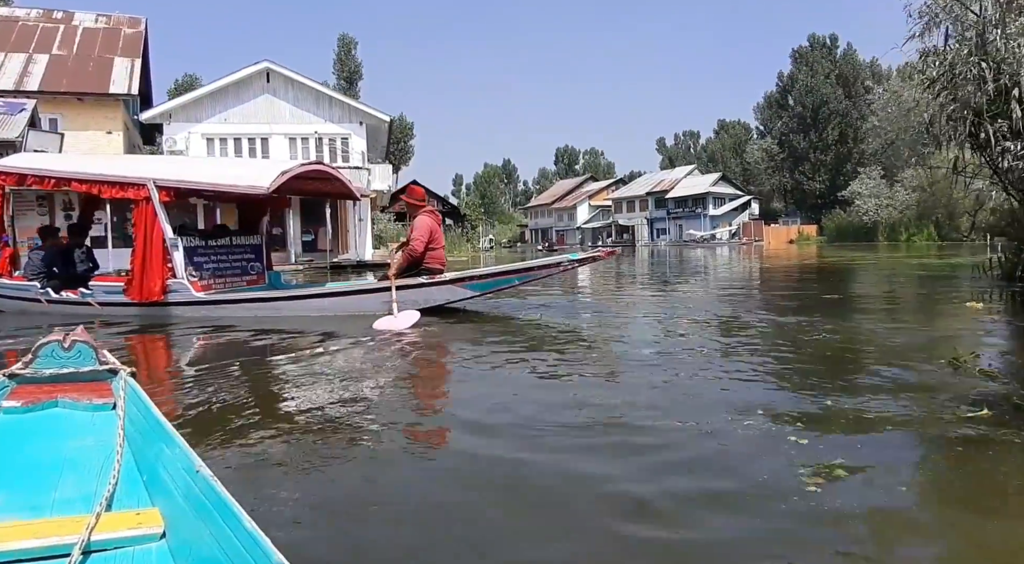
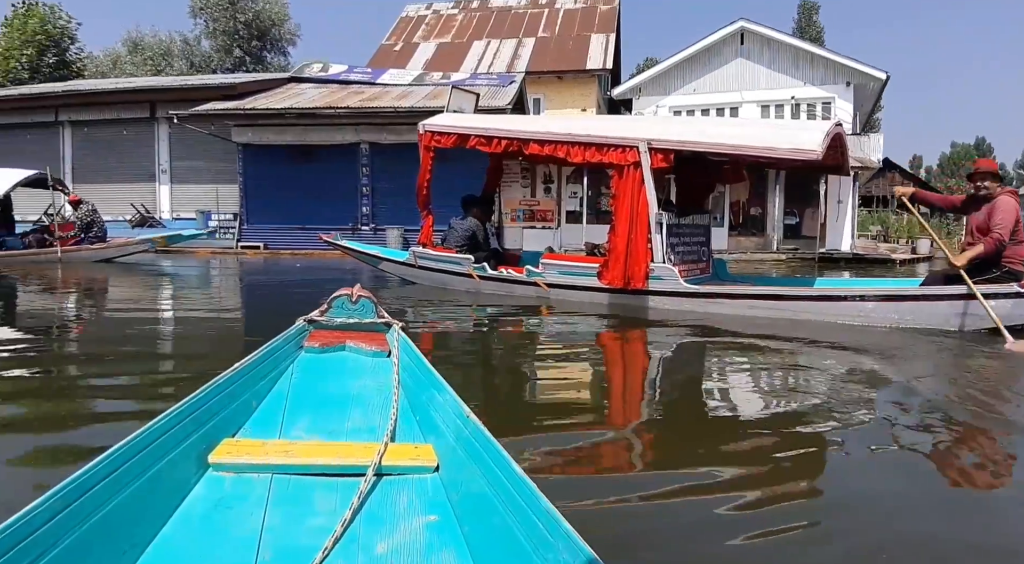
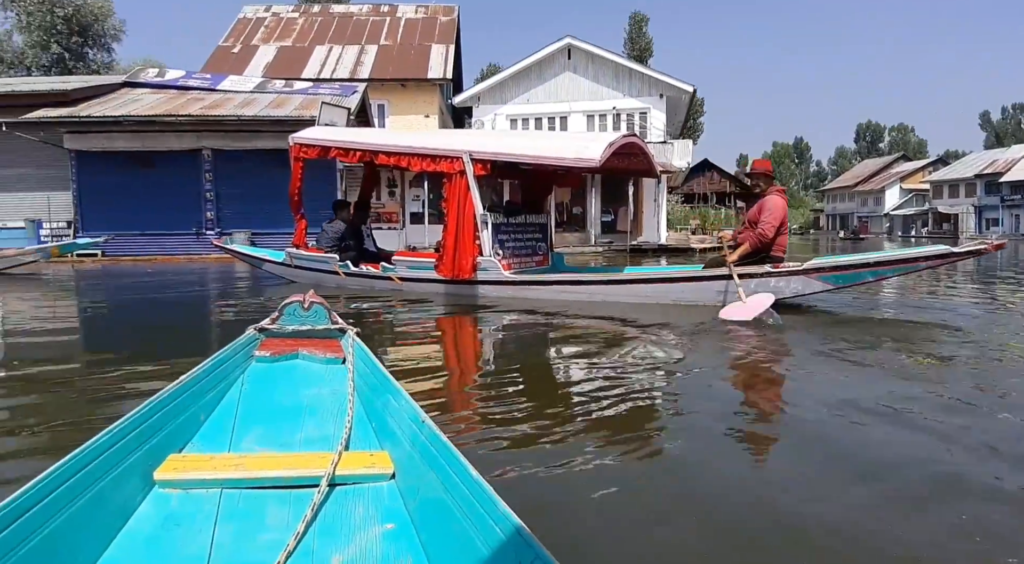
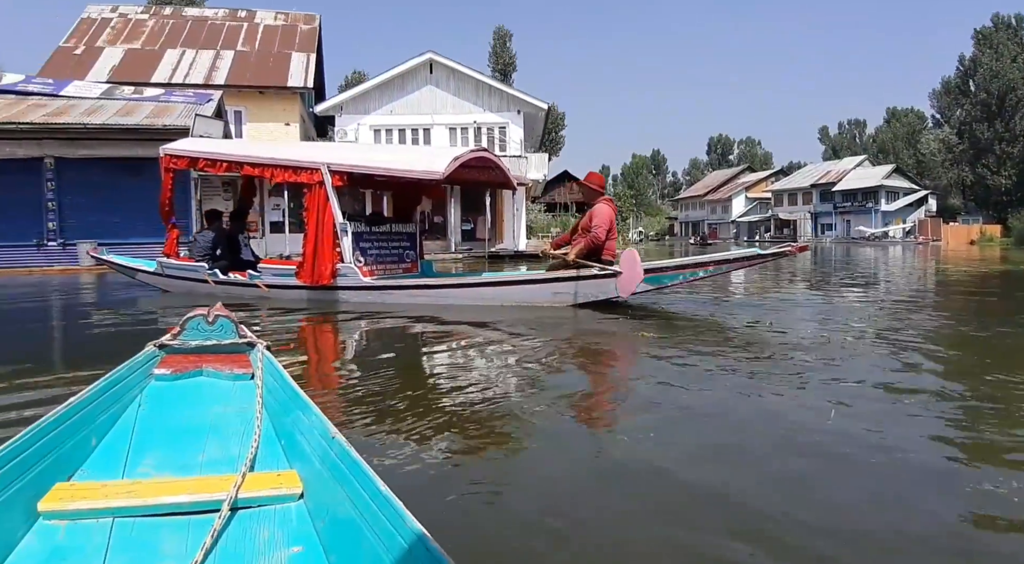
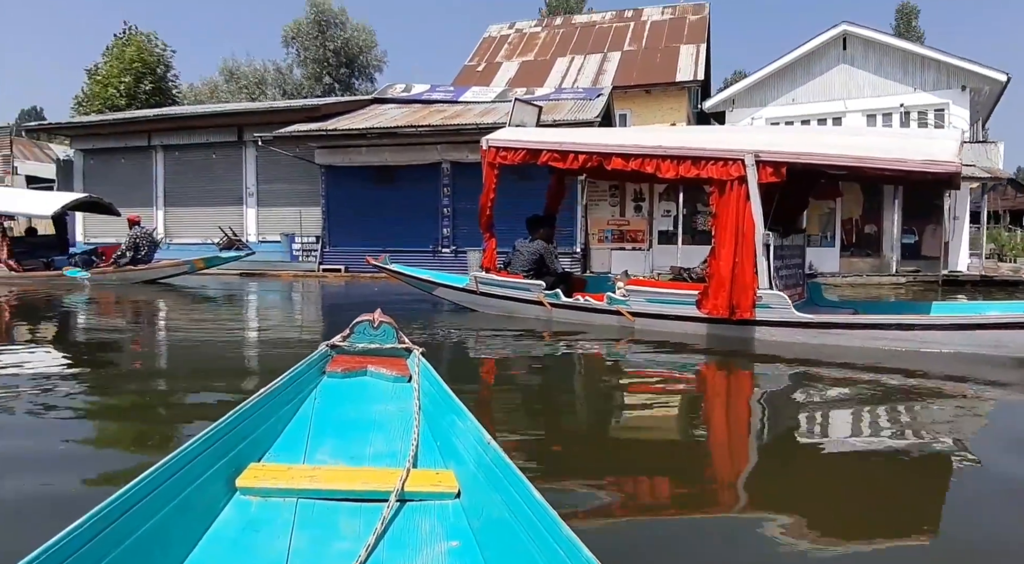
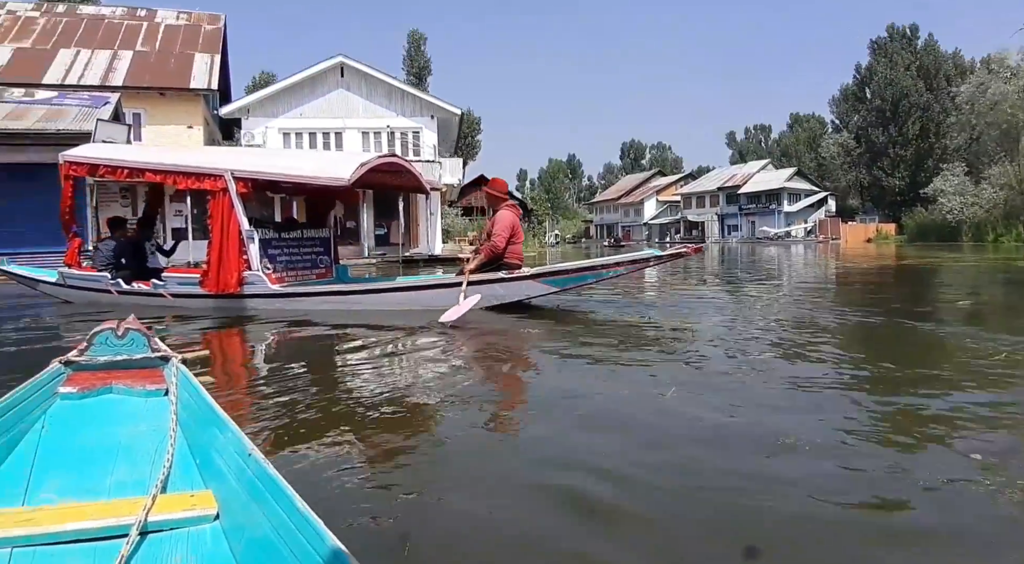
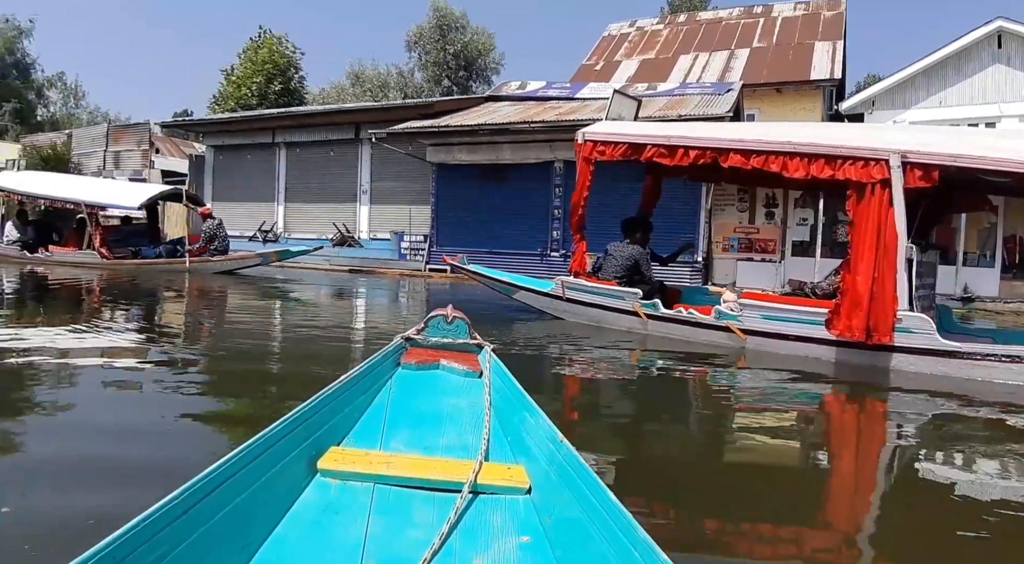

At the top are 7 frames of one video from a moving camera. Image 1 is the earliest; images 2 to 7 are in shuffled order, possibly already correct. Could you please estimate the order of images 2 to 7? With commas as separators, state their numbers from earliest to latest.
6, 4, 3, 2, 5, 7
